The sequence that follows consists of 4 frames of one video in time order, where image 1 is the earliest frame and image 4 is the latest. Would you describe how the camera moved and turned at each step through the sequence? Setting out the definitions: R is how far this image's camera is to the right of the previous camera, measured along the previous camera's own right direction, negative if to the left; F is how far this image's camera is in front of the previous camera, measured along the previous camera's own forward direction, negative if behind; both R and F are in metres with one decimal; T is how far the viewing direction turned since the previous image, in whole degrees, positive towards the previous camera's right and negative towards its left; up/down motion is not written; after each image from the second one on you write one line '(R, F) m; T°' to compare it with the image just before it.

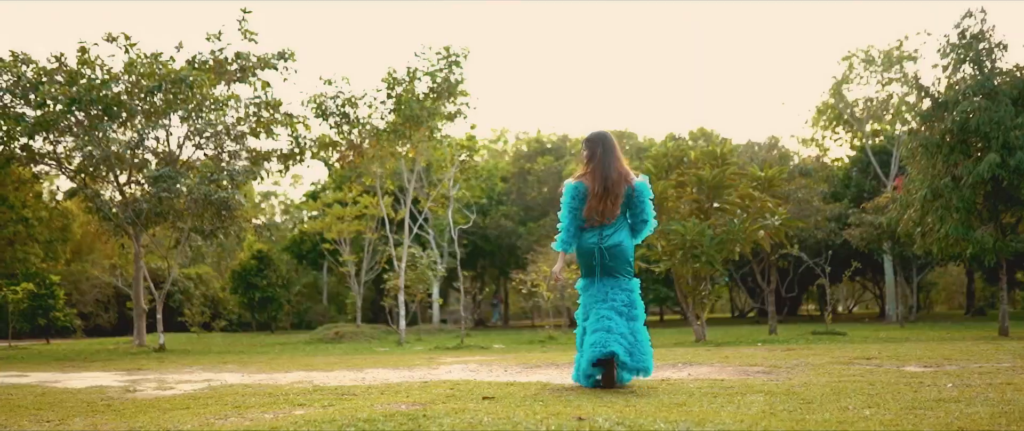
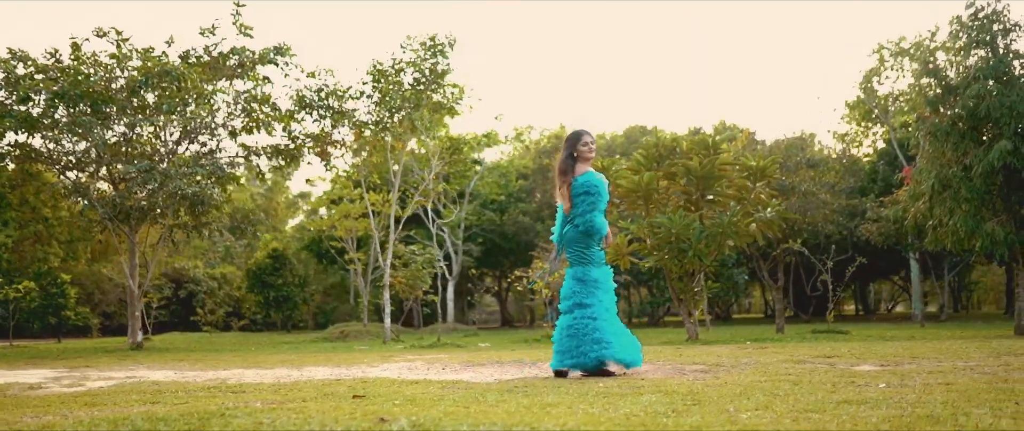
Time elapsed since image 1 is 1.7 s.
(+1.1, +0.6) m; -3°
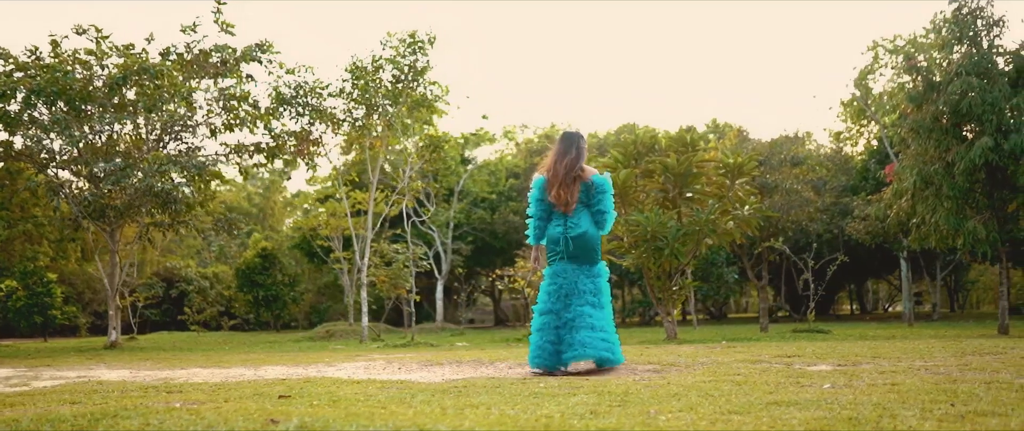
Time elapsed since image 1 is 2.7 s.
(+0.4, +0.2) m; 0°
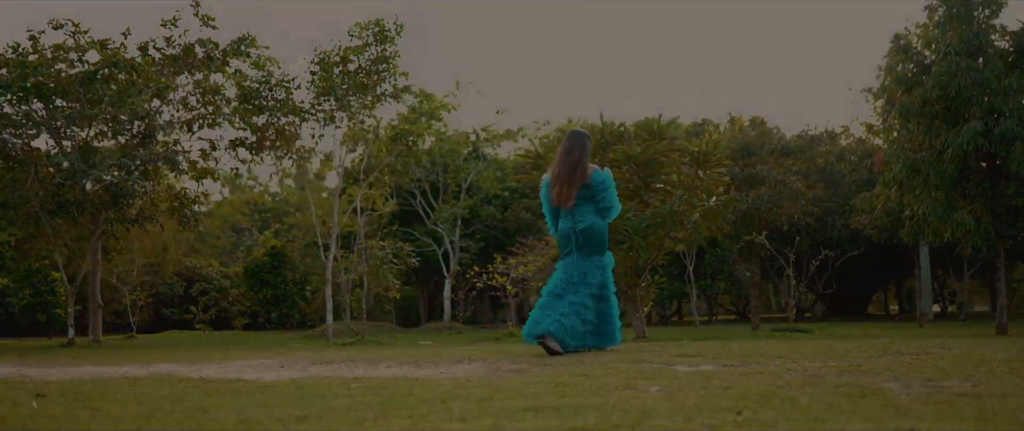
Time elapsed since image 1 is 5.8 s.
(+1.5, +0.7) m; -3°
